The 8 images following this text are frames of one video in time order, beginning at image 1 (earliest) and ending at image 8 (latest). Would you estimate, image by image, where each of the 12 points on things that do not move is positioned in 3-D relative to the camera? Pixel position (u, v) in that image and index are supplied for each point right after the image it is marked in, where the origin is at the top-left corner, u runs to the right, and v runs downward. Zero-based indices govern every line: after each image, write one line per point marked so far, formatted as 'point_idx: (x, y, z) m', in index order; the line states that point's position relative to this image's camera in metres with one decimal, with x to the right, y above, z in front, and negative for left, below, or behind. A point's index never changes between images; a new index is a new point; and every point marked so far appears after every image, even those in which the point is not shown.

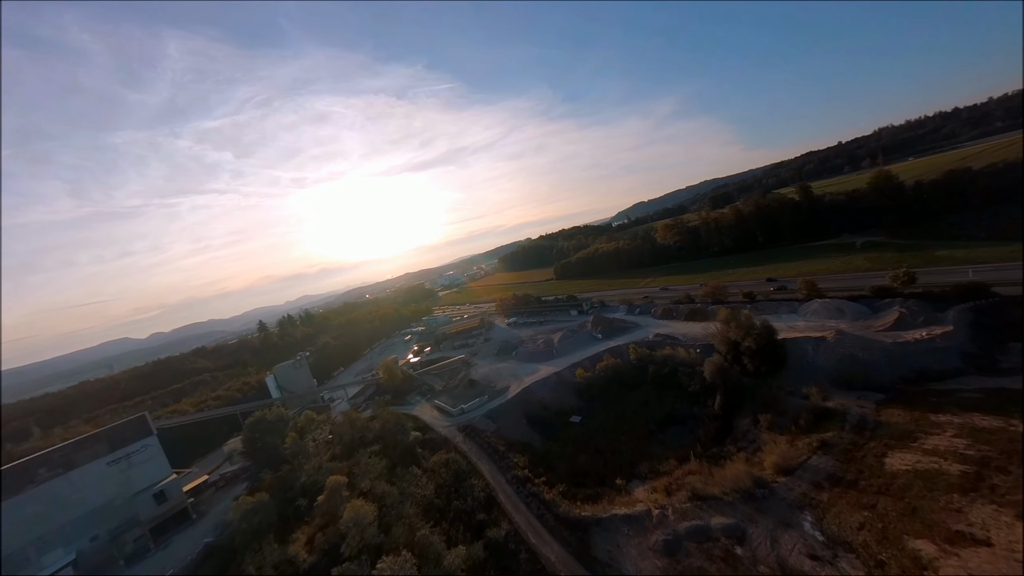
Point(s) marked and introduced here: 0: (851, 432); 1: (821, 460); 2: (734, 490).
0: (+19.7, -8.4, +18.5) m
1: (+16.7, -9.4, +17.2) m
2: (+11.8, -10.7, +16.7) m
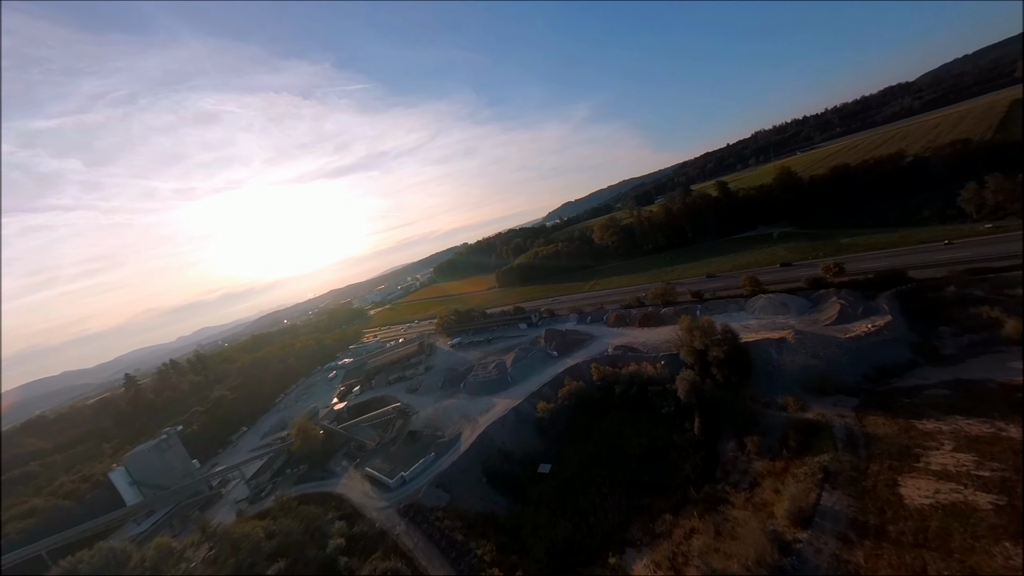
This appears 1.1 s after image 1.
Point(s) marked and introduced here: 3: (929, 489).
0: (+17.7, -8.7, +16.9) m
1: (+15.1, -9.9, +15.0) m
2: (+10.4, -11.7, +13.6) m
3: (+17.7, -8.6, +13.5) m
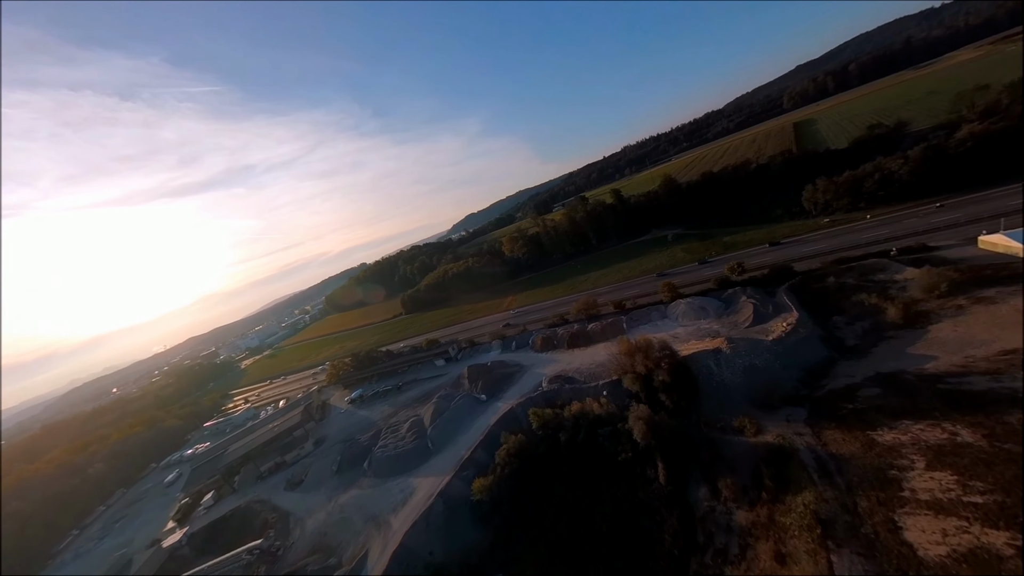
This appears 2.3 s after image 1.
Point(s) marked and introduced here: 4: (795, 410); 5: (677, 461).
0: (+14.7, -9.2, +15.0) m
1: (+12.9, -10.7, +12.6) m
2: (+9.1, -12.9, +9.9) m
3: (+15.7, -9.0, +11.8) m
4: (+17.2, -7.4, +19.4) m
5: (+9.9, -10.5, +19.2) m
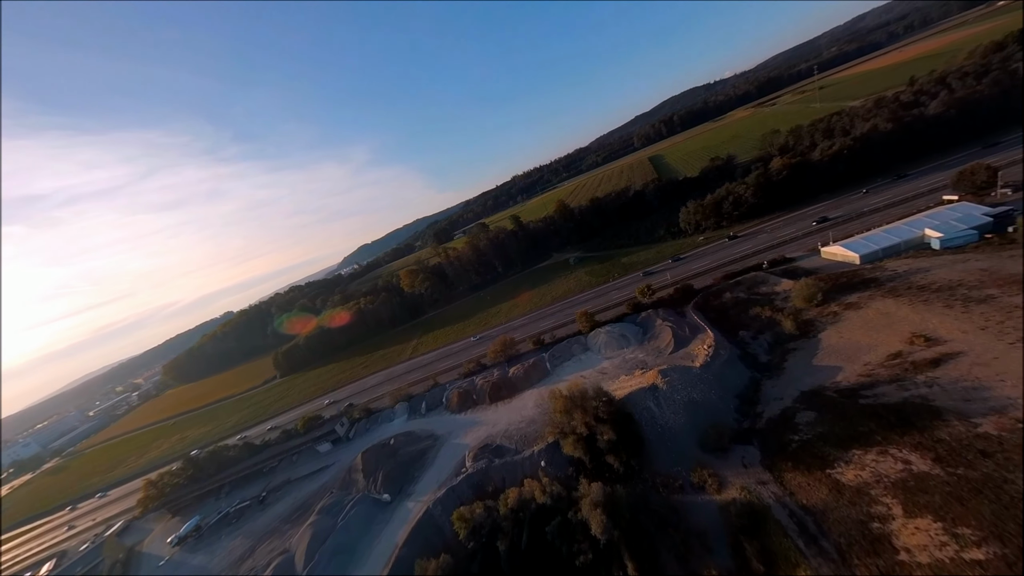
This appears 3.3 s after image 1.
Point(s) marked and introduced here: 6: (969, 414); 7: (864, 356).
0: (+12.0, -10.6, +12.7) m
1: (+11.1, -11.9, +9.7) m
2: (+8.4, -14.2, +6.0) m
3: (+13.8, -10.0, +9.9) m
4: (+12.9, -8.9, +17.6) m
5: (+6.4, -12.6, +15.3) m
6: (+20.1, -5.6, +14.1) m
7: (+21.7, -4.2, +19.7) m
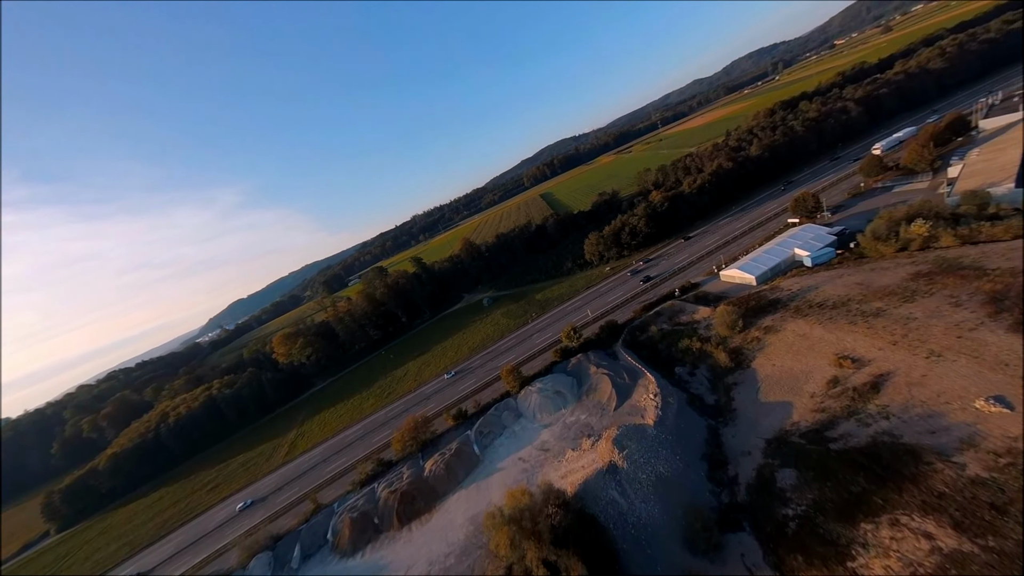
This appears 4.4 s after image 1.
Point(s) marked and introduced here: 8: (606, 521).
0: (+10.6, -12.1, +8.8) m
1: (+10.7, -13.2, +5.6) m
2: (+9.4, -15.2, +1.0) m
3: (+12.9, -11.0, +6.6) m
4: (+9.9, -11.0, +13.9) m
5: (+4.8, -15.0, +9.5) m
6: (+17.3, -6.5, +12.8) m
7: (+17.2, -5.8, +18.7) m
8: (+4.5, -11.2, +15.4) m
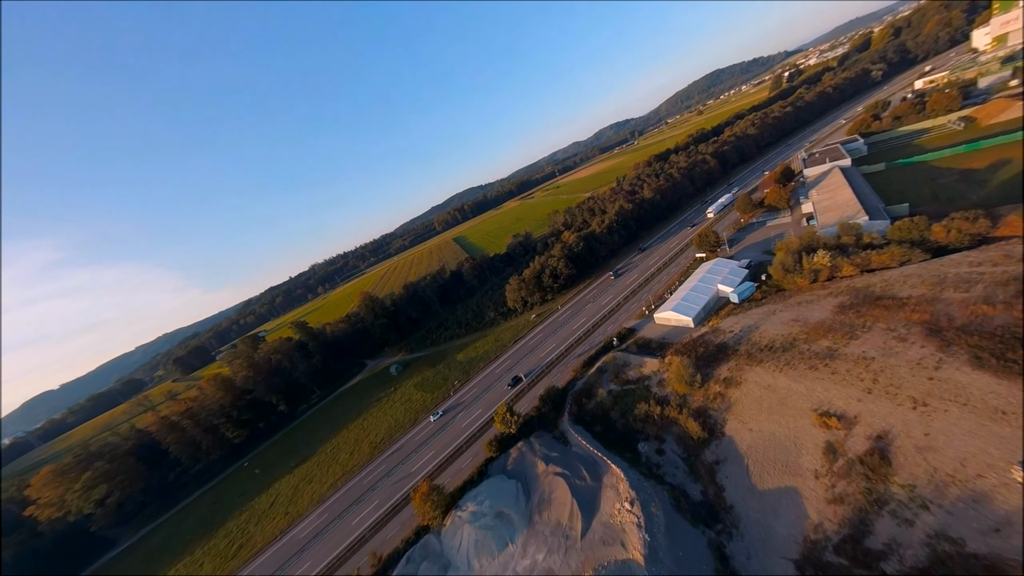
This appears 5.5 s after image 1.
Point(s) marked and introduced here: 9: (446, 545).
0: (+10.4, -13.6, +3.2) m
1: (+11.4, -14.1, 0.0) m
2: (+11.5, -15.7, -5.0) m
3: (+13.1, -12.0, +1.8) m
4: (+8.4, -13.2, +8.0) m
5: (+4.9, -16.9, +2.0) m
6: (+15.3, -8.1, +9.4) m
7: (+13.7, -8.2, +15.1) m
8: (+2.8, -14.0, +8.1) m
9: (-3.5, -13.8, +17.1) m
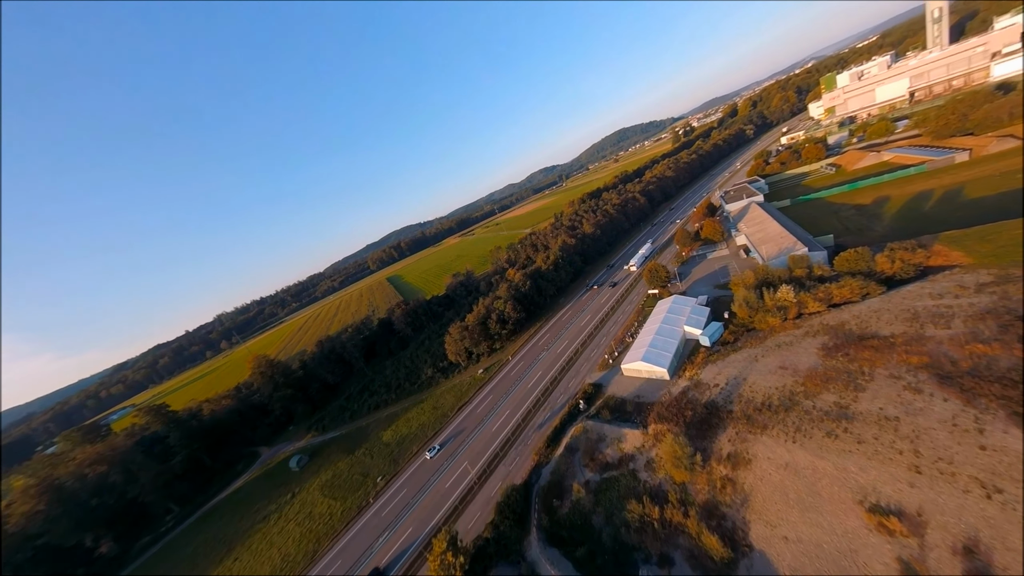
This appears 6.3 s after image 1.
0: (+11.2, -14.3, -2.3) m
1: (+12.8, -14.5, -5.3) m
2: (+13.8, -15.4, -10.3) m
3: (+13.9, -12.5, -3.0) m
4: (+8.3, -14.6, +2.1) m
5: (+6.2, -17.7, -4.7) m
6: (+14.6, -9.4, +5.2) m
7: (+12.0, -10.2, +10.6) m
8: (+2.9, -15.6, +1.1) m
9: (-4.9, -16.7, +8.9) m
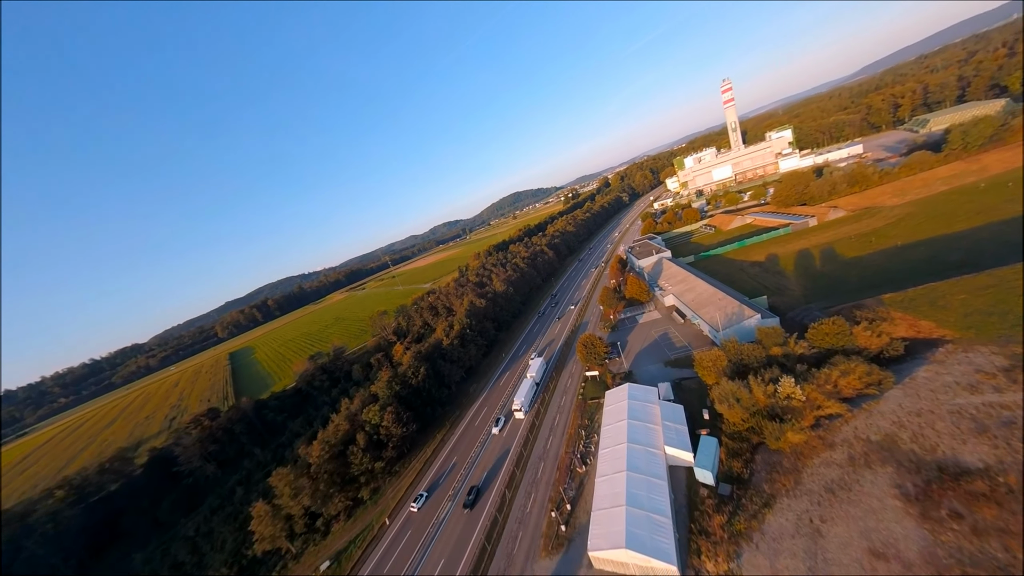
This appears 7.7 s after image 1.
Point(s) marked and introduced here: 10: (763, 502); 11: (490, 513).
0: (+13.9, -15.1, -12.7) m
1: (+16.3, -14.8, -15.1) m
2: (+18.7, -14.9, -19.7) m
3: (+16.6, -13.1, -12.3) m
4: (+9.9, -16.1, -9.3) m
5: (+10.0, -18.1, -16.9) m
6: (+14.8, -11.3, -3.9) m
7: (+10.9, -13.0, +0.3) m
8: (+5.1, -17.0, -12.0) m
9: (-4.5, -19.4, -7.1) m
10: (+10.7, -9.1, +14.0) m
11: (-1.4, -12.8, +18.6) m
